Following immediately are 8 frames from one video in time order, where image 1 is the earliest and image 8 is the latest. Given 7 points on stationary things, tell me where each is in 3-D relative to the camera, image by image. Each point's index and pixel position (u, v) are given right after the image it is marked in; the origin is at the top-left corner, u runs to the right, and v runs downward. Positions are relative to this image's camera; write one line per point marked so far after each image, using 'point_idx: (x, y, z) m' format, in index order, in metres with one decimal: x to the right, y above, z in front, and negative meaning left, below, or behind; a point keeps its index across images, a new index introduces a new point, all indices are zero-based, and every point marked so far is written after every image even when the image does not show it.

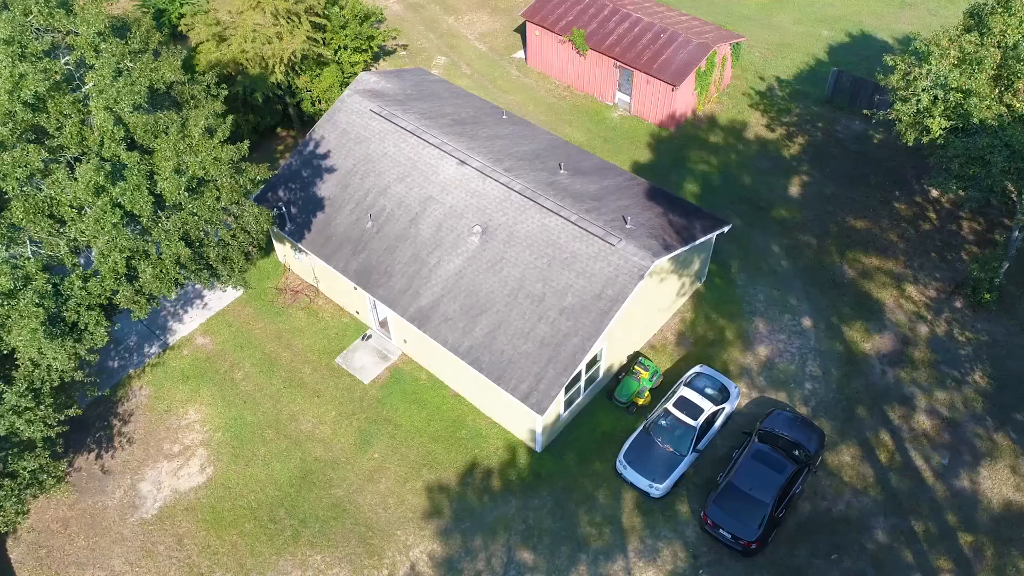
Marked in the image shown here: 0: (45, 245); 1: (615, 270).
0: (-7.6, +0.7, +12.7) m
1: (+2.3, +0.4, +17.2) m
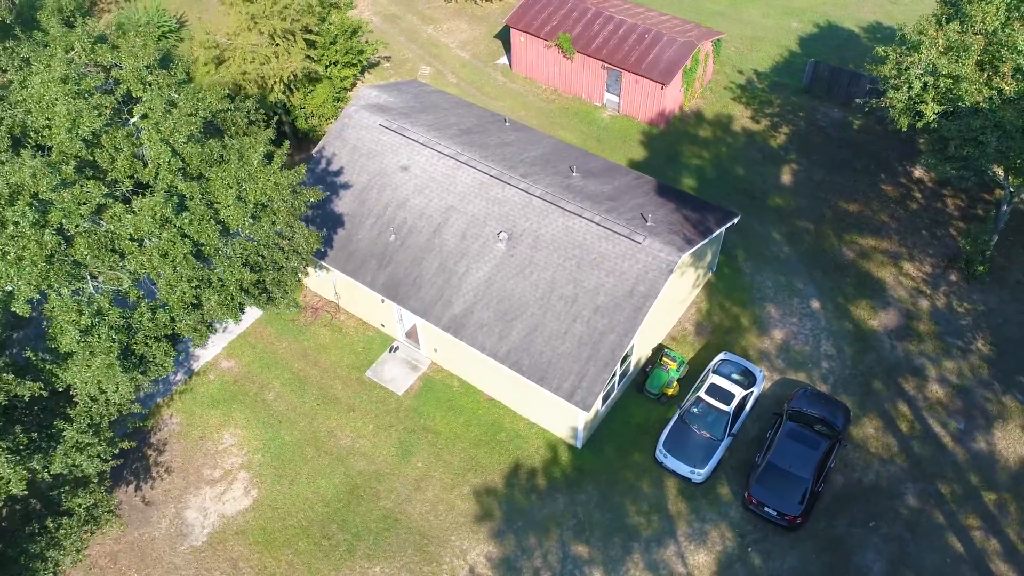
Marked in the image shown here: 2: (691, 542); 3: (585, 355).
0: (-6.6, +0.1, +12.8) m
1: (+3.0, +0.5, +17.8) m
2: (+3.9, -5.5, +17.2) m
3: (+1.6, -1.5, +17.3) m
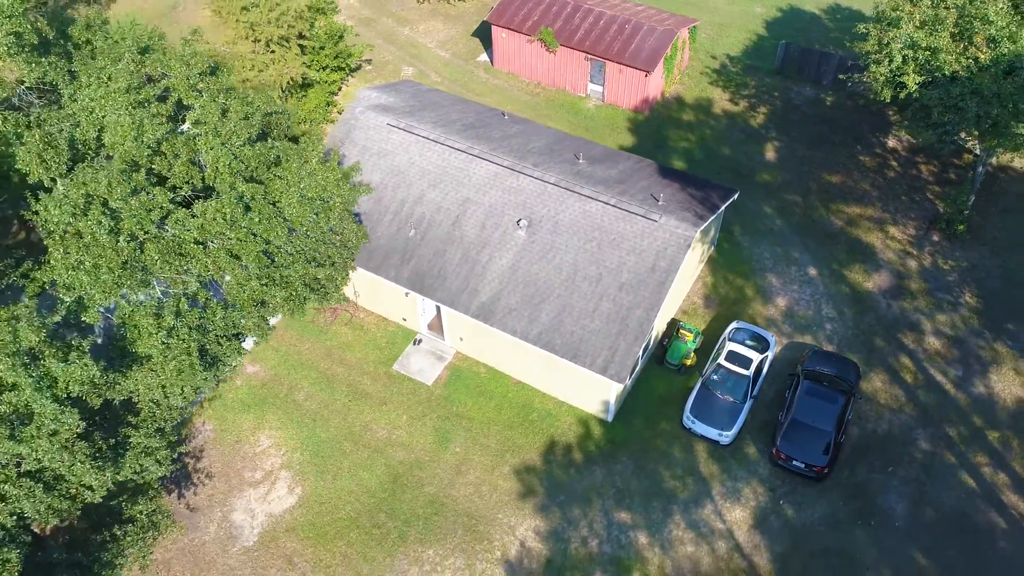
0: (-5.6, +0.1, +13.1) m
1: (+3.6, +1.0, +18.7) m
2: (+4.9, -4.9, +18.1) m
3: (+2.4, -1.0, +18.1) m
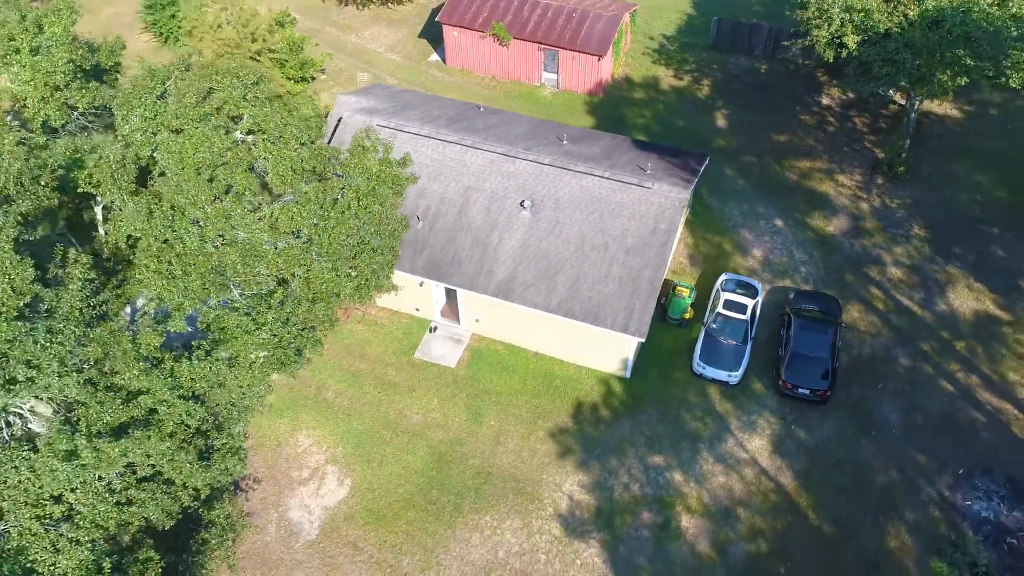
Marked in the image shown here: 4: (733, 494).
0: (-4.5, 0.0, +13.8) m
1: (+3.8, +2.1, +20.3) m
2: (+5.9, -3.7, +20.0) m
3: (+2.9, -0.1, +19.6) m
4: (+5.3, -4.9, +18.8) m
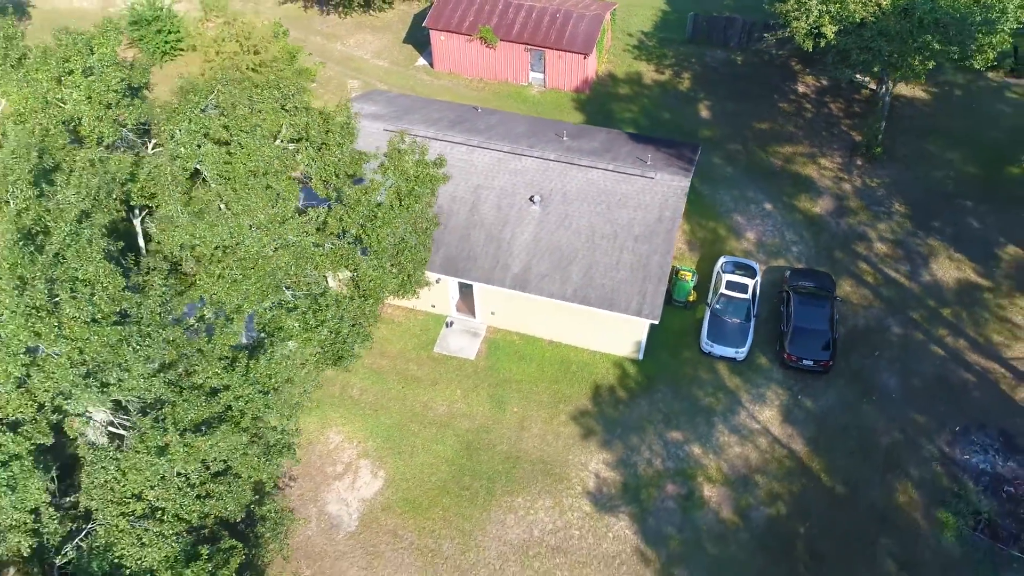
0: (-3.8, 0.0, +14.4) m
1: (+4.1, +2.5, +21.4) m
2: (+6.5, -3.1, +21.1) m
3: (+3.3, +0.3, +20.6) m
4: (+6.0, -4.4, +19.9) m
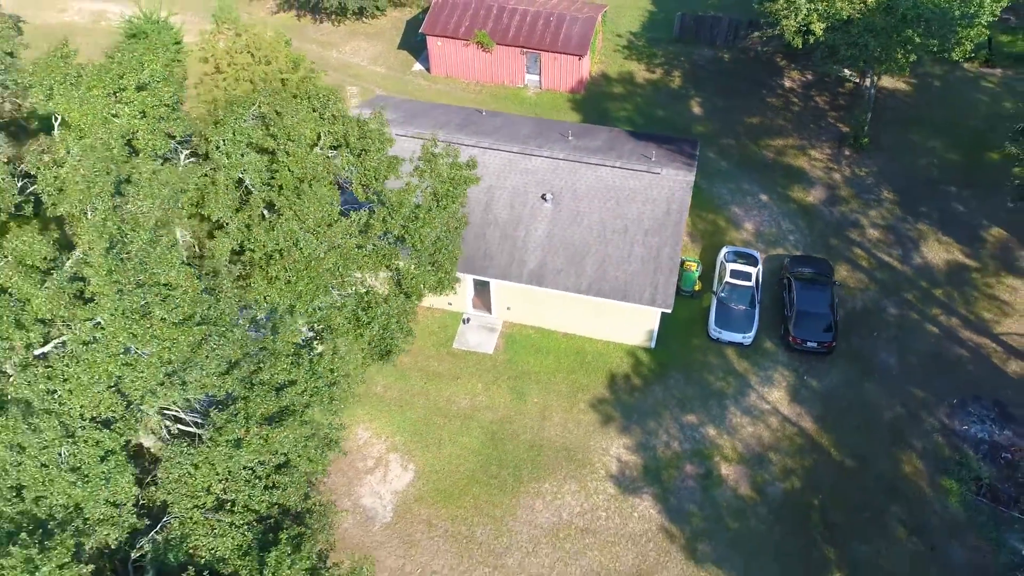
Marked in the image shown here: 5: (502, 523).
0: (-3.1, 0.0, +15.2) m
1: (+4.5, +2.8, +22.4) m
2: (+7.1, -2.8, +22.1) m
3: (+3.8, +0.5, +21.6) m
4: (+6.7, -4.1, +21.0) m
5: (-0.2, -5.8, +19.5) m
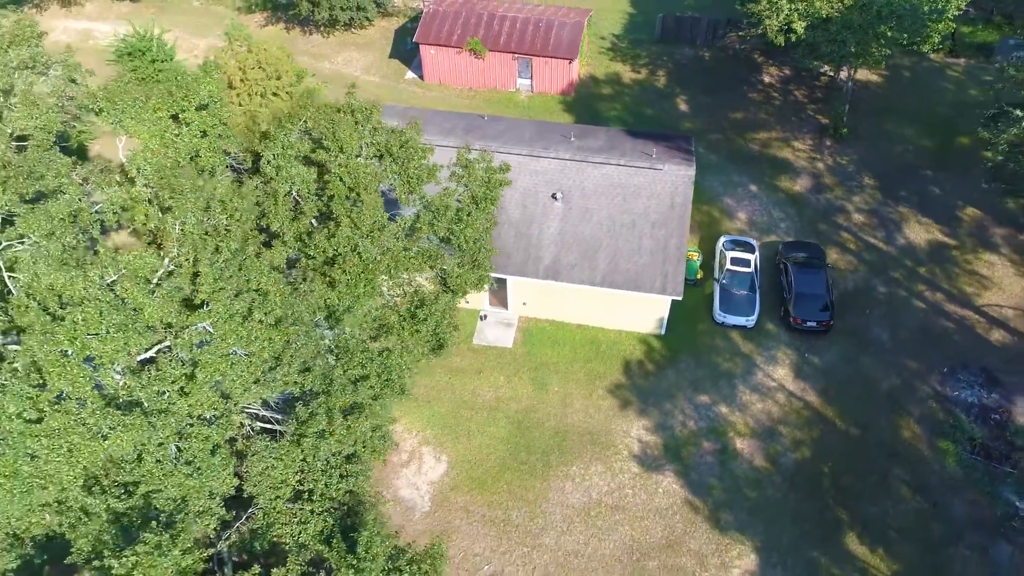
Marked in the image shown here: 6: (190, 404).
0: (-2.3, 0.0, +16.2) m
1: (+4.9, +3.1, +23.7) m
2: (+7.7, -2.3, +23.6) m
3: (+4.3, +0.8, +22.9) m
4: (+7.4, -3.6, +22.4) m
5: (+0.6, -5.7, +20.7) m
6: (-5.0, -1.8, +12.3) m
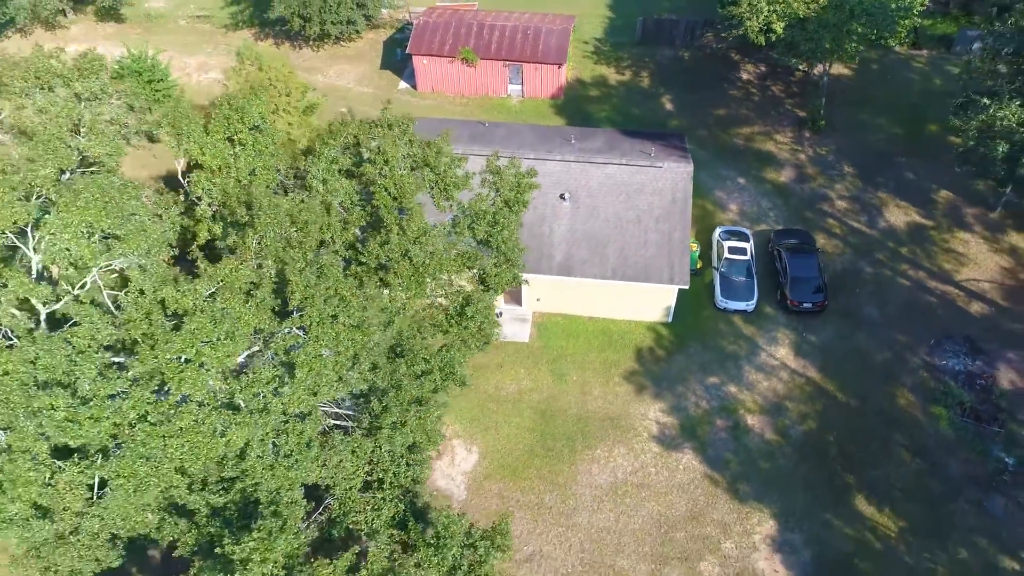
0: (-1.5, 0.0, +17.4) m
1: (+5.2, +3.4, +25.2) m
2: (+8.3, -1.8, +25.2) m
3: (+4.8, +1.1, +24.3) m
4: (+8.1, -3.2, +24.0) m
5: (+1.5, -5.6, +22.0) m
6: (-4.0, -2.0, +13.4) m
